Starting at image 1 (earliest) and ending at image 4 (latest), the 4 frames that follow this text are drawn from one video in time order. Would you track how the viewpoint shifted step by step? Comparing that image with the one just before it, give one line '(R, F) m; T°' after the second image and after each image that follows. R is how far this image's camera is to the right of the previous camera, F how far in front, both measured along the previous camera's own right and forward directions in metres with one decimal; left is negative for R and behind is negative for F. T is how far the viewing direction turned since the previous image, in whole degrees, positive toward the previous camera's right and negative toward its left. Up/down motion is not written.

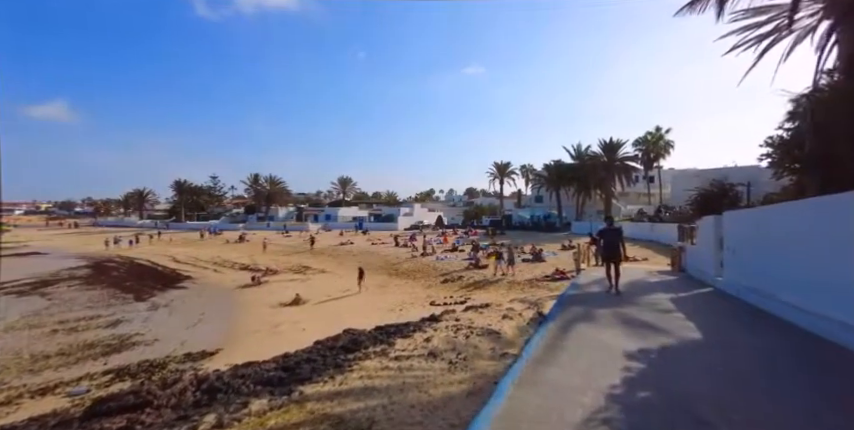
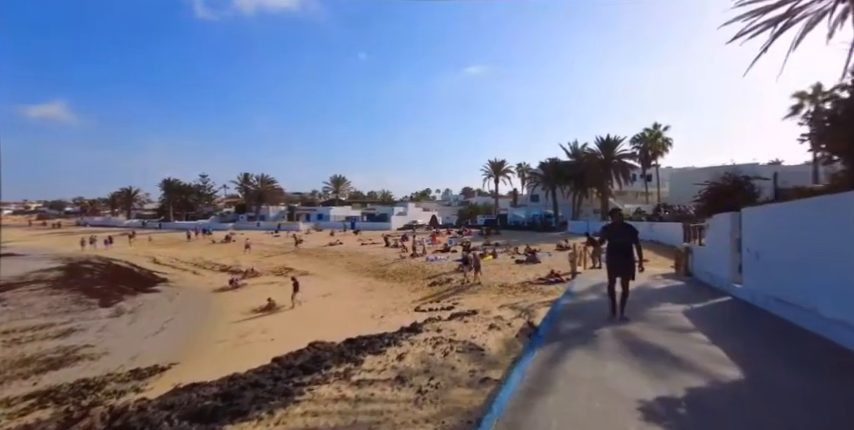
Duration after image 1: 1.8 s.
(+0.6, +1.5) m; 0°
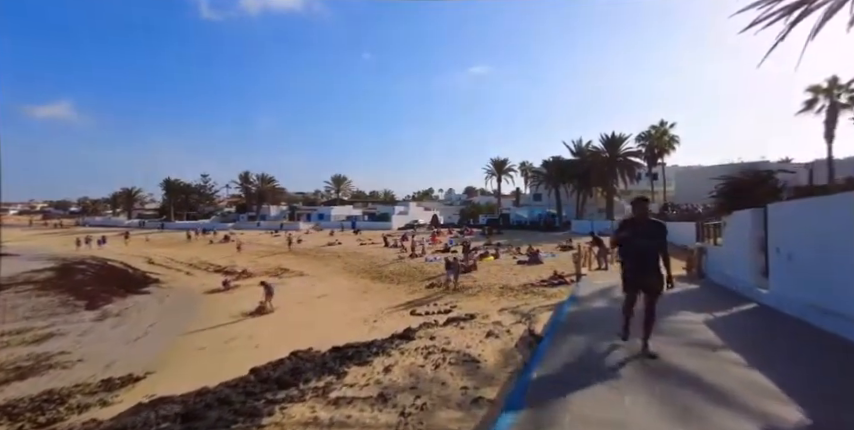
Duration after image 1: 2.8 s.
(+0.3, +0.9) m; 0°
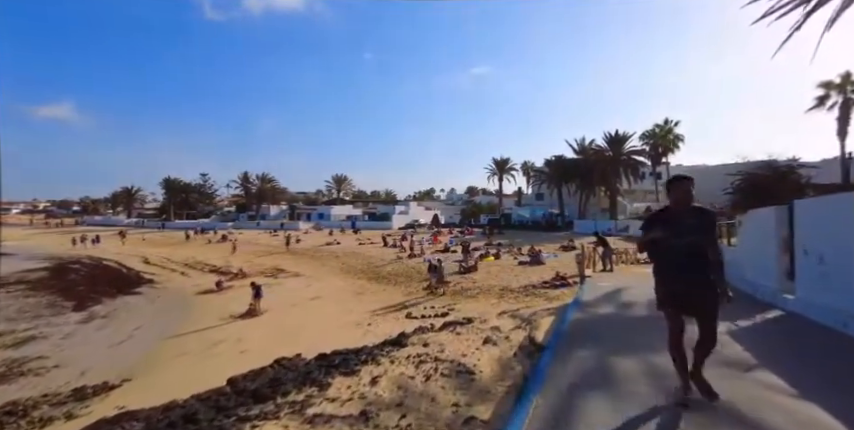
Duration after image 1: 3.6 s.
(+0.2, +0.7) m; 0°
